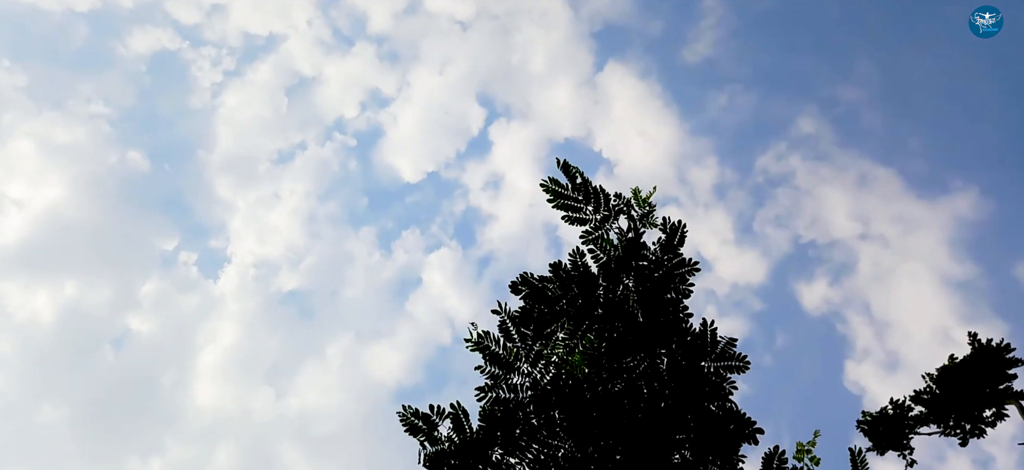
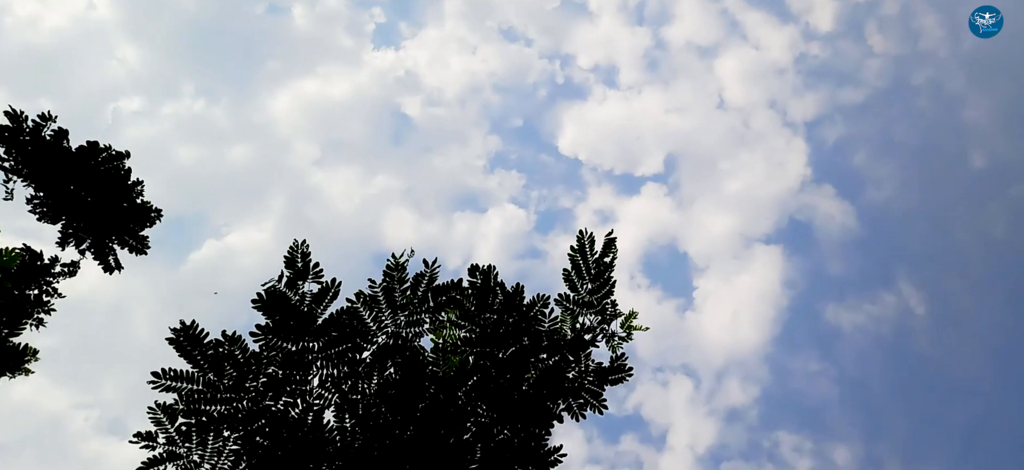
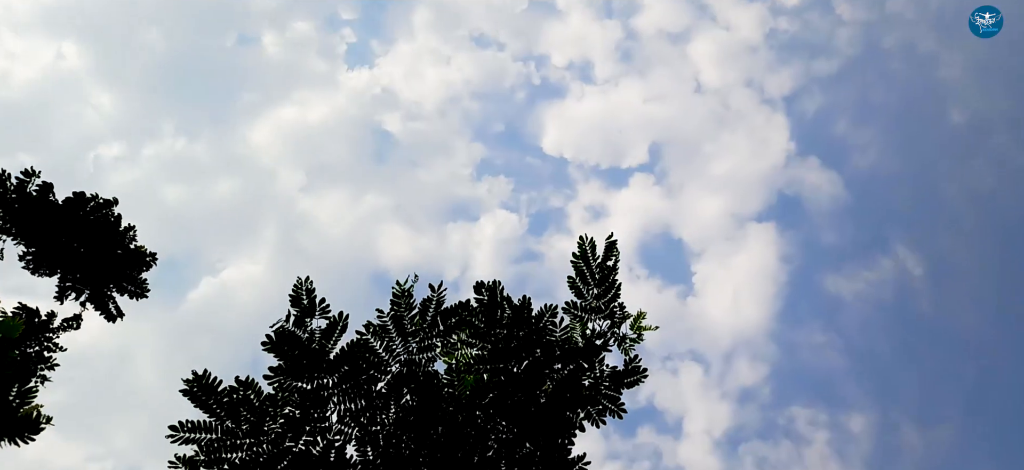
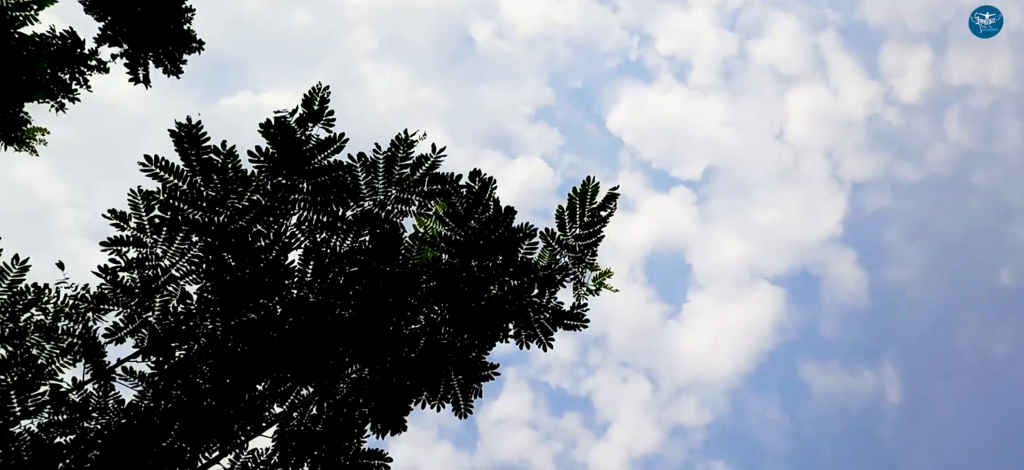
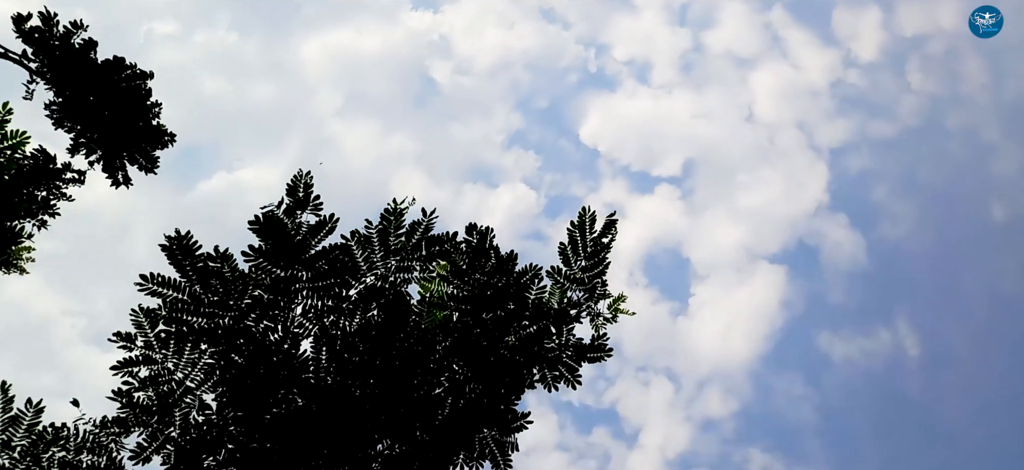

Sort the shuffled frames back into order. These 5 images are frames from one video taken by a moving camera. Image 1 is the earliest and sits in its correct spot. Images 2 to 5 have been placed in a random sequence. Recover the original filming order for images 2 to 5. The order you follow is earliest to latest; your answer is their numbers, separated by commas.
3, 2, 5, 4
